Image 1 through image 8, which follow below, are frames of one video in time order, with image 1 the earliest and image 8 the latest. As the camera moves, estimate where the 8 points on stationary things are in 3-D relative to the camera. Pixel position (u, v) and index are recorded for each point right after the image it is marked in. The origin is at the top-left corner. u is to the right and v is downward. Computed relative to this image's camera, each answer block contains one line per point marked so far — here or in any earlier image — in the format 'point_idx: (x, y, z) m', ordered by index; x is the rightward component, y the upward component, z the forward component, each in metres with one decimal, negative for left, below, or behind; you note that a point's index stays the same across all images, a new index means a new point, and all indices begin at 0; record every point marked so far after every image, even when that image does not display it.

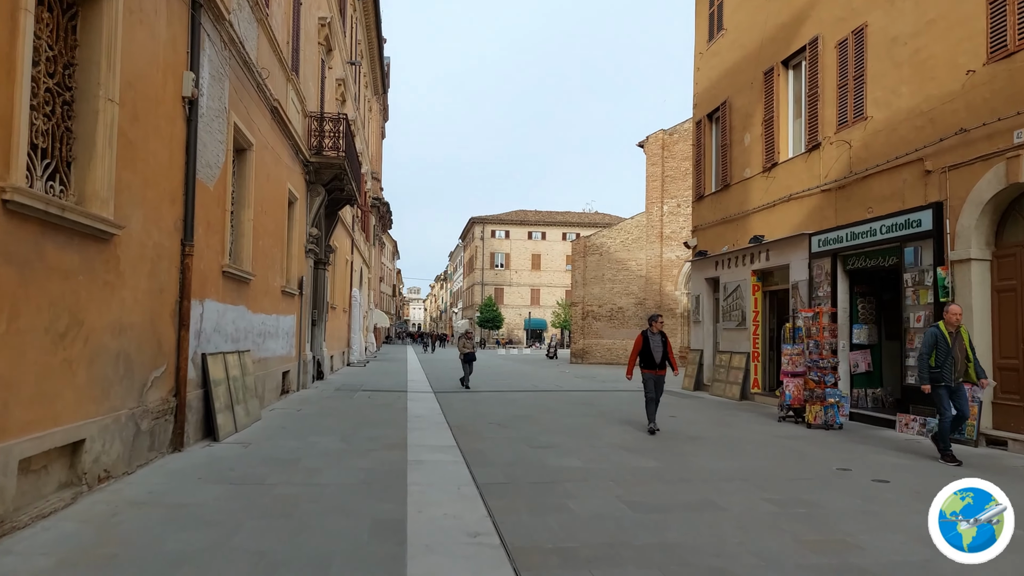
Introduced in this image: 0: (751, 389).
0: (+5.1, -2.2, +14.9) m
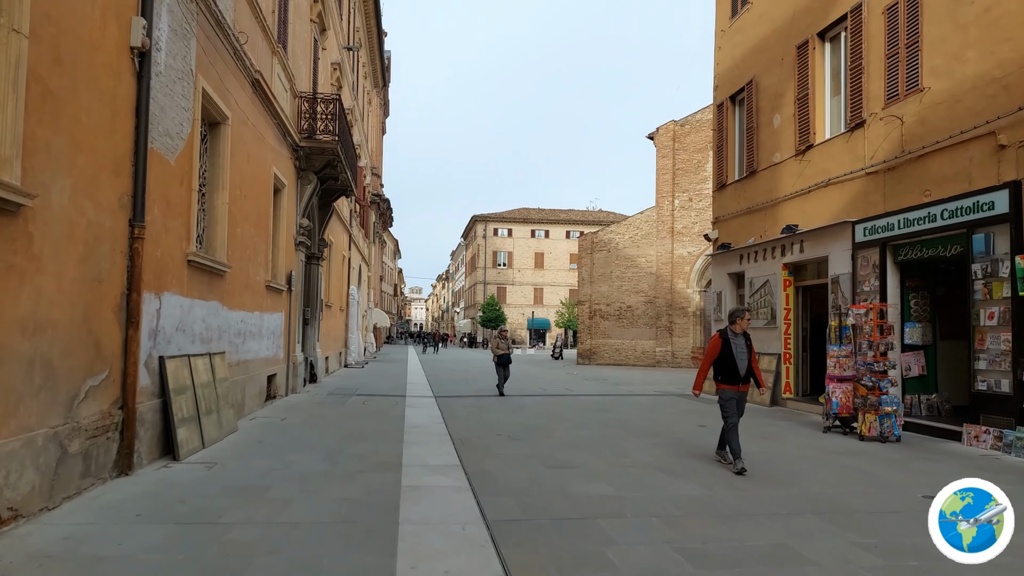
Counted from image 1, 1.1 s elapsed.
0: (+5.3, -2.1, +13.6) m
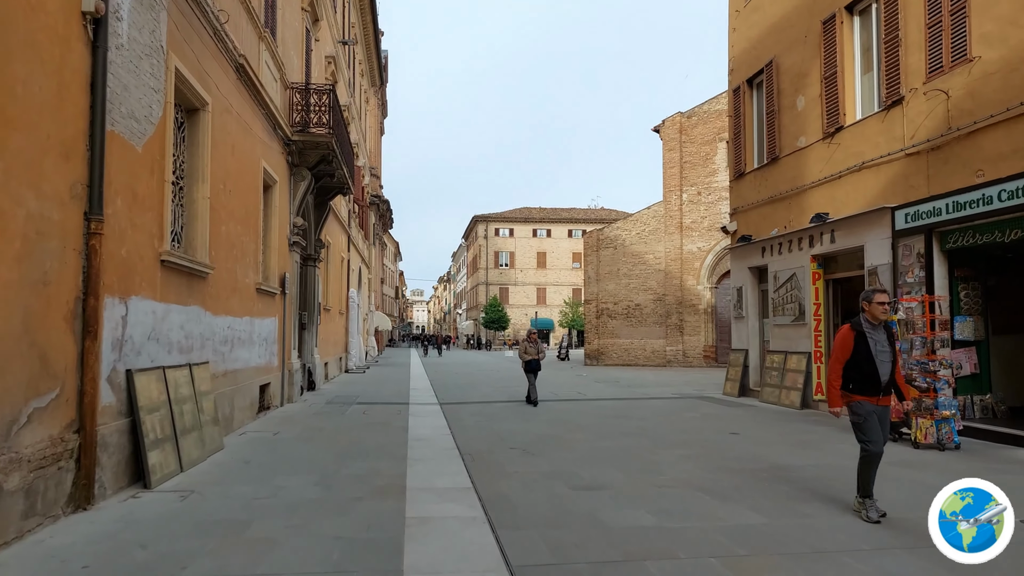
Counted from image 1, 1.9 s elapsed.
0: (+5.5, -2.0, +12.7) m
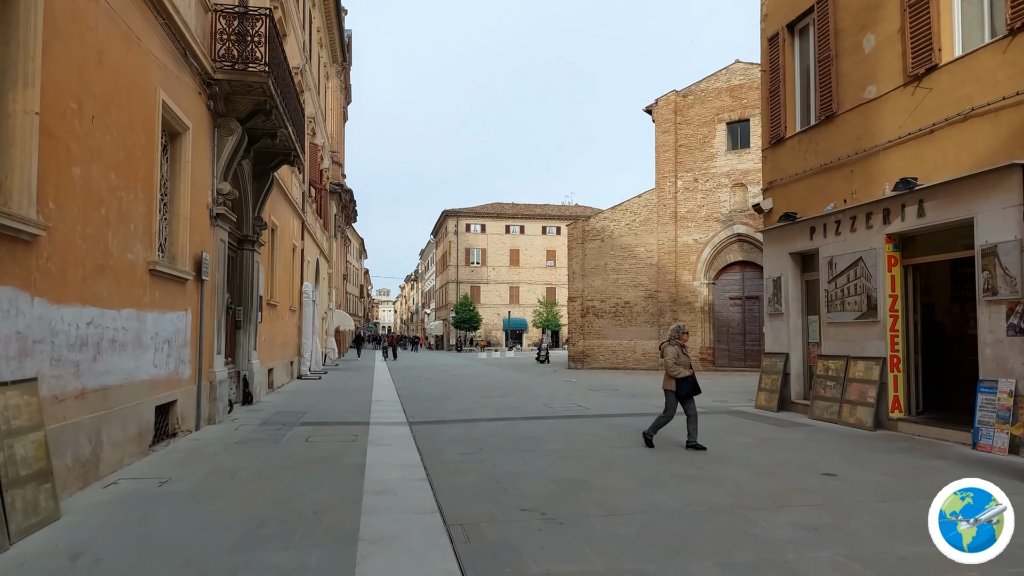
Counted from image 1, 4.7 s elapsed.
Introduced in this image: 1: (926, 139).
0: (+5.4, -1.8, +9.9) m
1: (+5.5, +2.0, +9.3) m
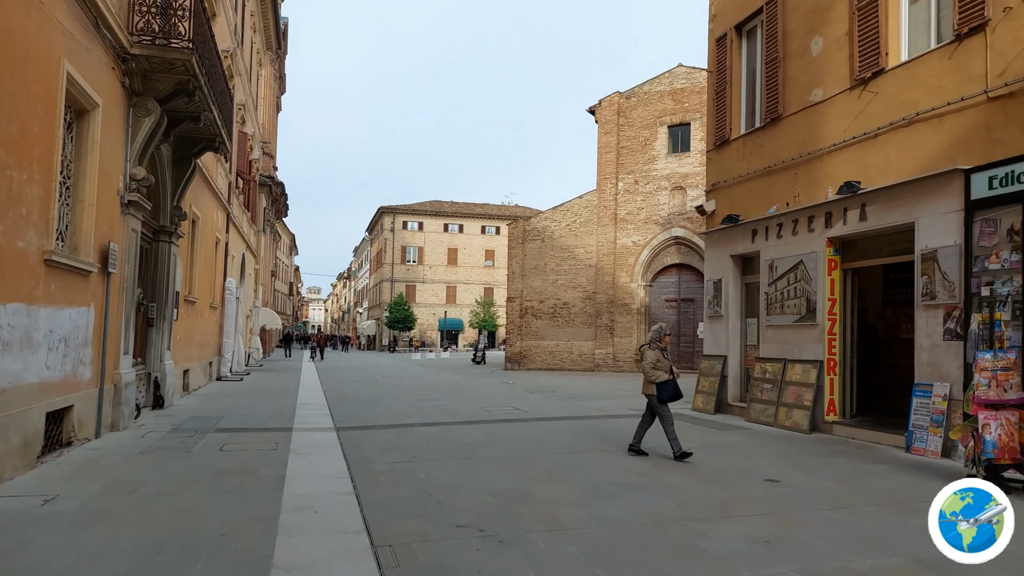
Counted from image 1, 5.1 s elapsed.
0: (+4.5, -1.8, +9.9) m
1: (+4.8, +1.9, +9.4) m
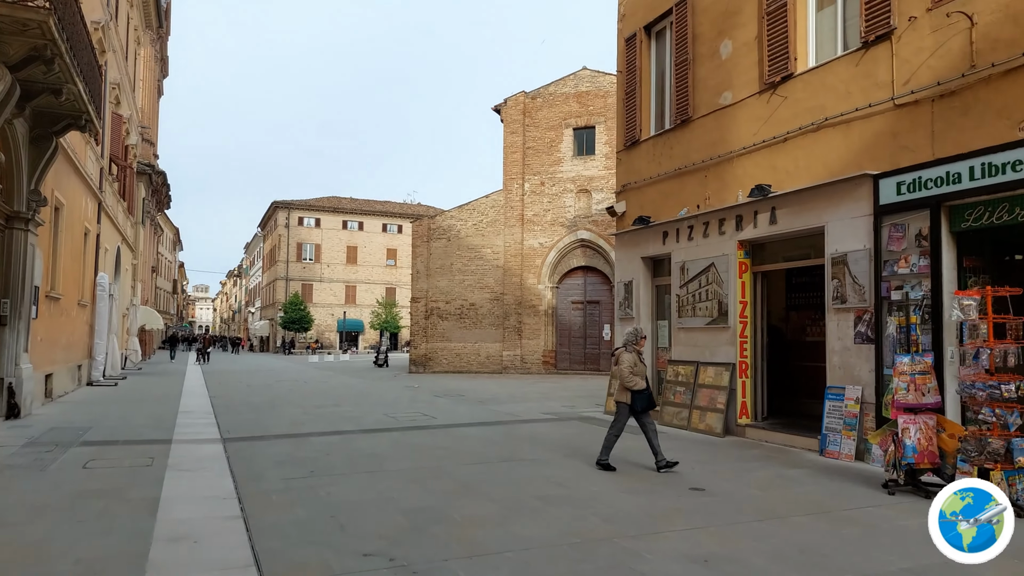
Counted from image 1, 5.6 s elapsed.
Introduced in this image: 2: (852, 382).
0: (+3.2, -1.9, +9.9) m
1: (+3.6, +1.9, +9.4) m
2: (+4.0, -1.1, +8.1) m
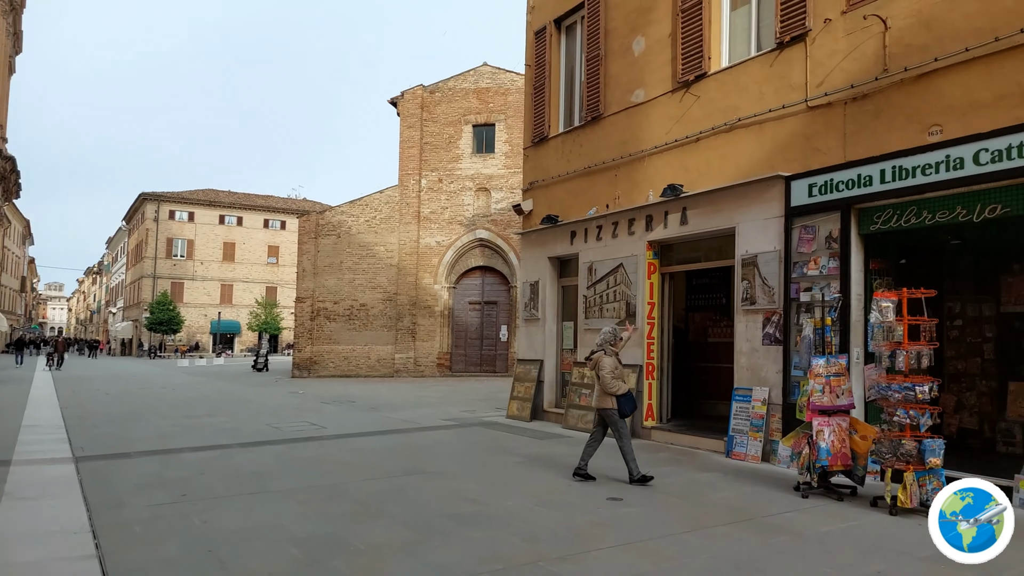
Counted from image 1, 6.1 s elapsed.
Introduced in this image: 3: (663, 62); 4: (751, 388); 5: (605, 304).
0: (+1.8, -1.9, +9.8) m
1: (+2.4, +1.9, +9.3) m
2: (+2.9, -1.1, +8.1) m
3: (+2.1, +3.2, +9.9) m
4: (+2.8, -1.2, +8.2) m
5: (+1.4, -0.2, +10.6) m
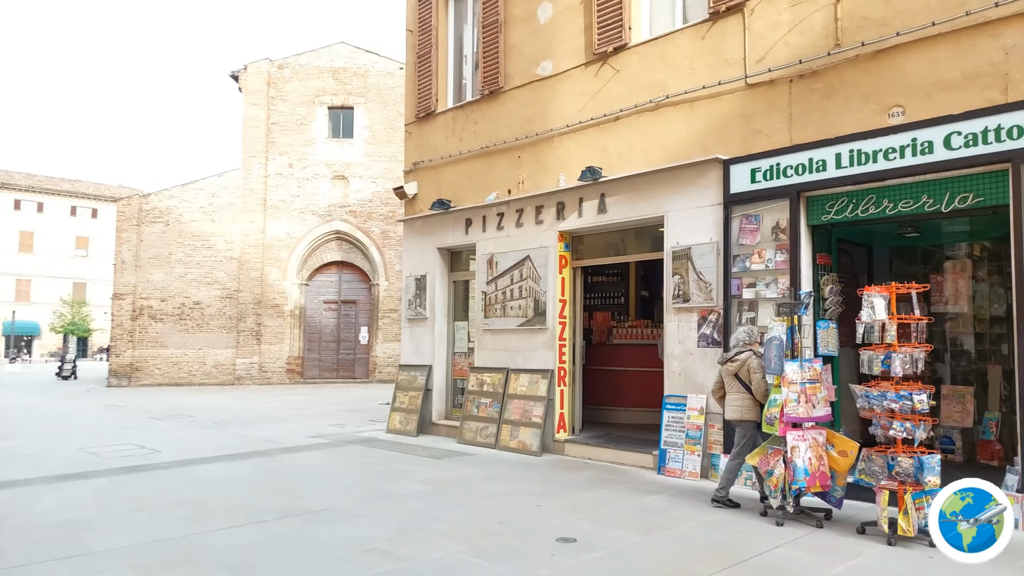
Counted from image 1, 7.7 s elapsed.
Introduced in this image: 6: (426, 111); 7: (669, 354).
0: (+0.5, -1.8, +8.7) m
1: (+1.2, +1.9, +8.4) m
2: (+1.9, -1.1, +7.3) m
3: (+0.8, +3.2, +8.8) m
4: (+1.8, -1.1, +7.4) m
5: (-0.1, -0.2, +9.4) m
6: (-1.3, +2.7, +10.9) m
7: (+1.7, -0.7, +7.6) m
